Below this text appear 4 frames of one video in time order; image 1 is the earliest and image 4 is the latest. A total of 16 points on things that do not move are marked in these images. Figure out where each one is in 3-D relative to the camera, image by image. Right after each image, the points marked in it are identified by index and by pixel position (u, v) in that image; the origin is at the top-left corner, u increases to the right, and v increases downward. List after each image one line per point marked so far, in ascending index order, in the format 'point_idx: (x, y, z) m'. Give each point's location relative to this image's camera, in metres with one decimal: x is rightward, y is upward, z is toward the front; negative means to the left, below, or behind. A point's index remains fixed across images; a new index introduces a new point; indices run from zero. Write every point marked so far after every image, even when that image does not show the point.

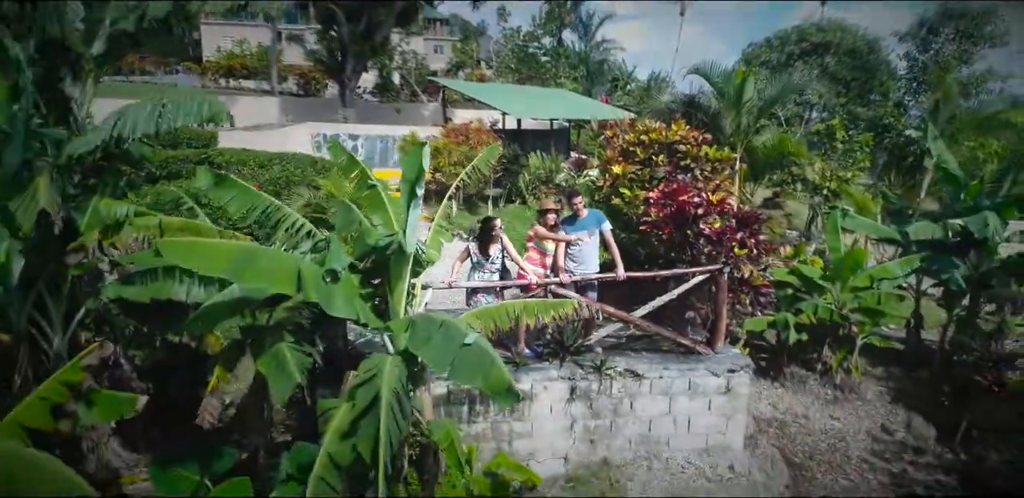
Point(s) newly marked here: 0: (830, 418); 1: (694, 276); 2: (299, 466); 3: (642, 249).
0: (+2.0, -1.0, +4.5) m
1: (+1.0, -0.2, +3.8) m
2: (-0.8, -0.8, +2.6) m
3: (+0.8, -0.1, +4.3) m
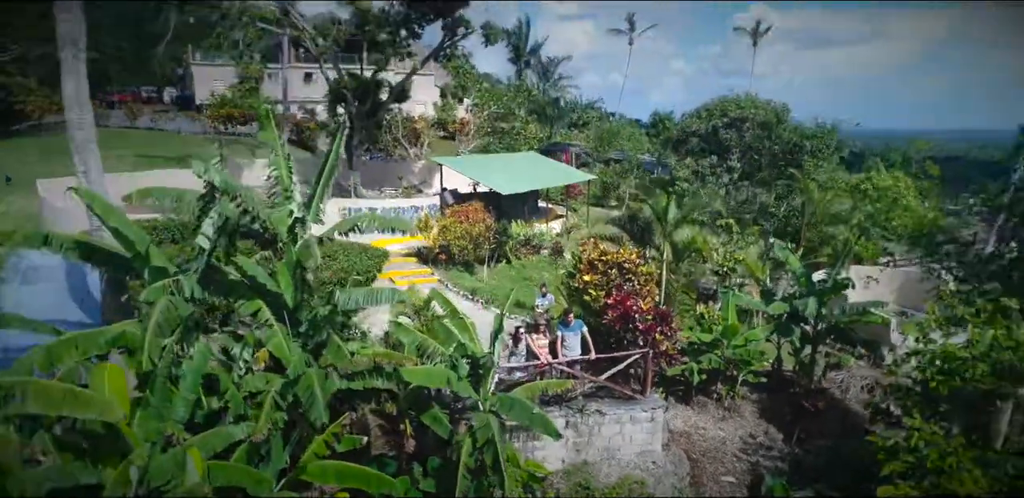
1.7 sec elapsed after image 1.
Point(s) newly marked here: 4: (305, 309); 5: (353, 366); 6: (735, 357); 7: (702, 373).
0: (+2.1, -1.8, +7.3) m
1: (+1.1, -1.0, +6.5) m
2: (-0.5, -1.6, +5.2) m
3: (+0.9, -0.8, +7.0) m
4: (-1.4, -0.5, +5.0) m
5: (-1.1, -0.9, +5.0) m
6: (+2.3, -1.1, +7.3) m
7: (+2.0, -1.3, +7.5) m
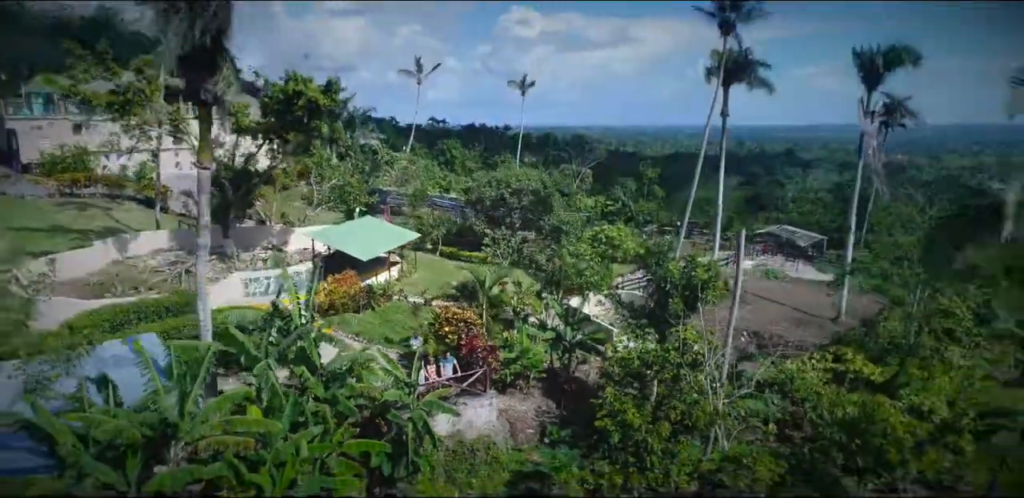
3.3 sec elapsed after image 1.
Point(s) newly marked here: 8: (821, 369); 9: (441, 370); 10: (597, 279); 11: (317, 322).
0: (+0.2, -2.8, +13.1) m
1: (-0.6, -2.1, +12.0) m
2: (-1.7, -2.8, +10.3) m
3: (-0.9, -1.9, +12.5) m
4: (-2.6, -1.7, +9.9) m
5: (-2.2, -2.1, +10.0) m
6: (+0.3, -2.1, +13.2) m
7: (0.0, -2.4, +13.3) m
8: (+6.2, -2.4, +14.4) m
9: (-1.2, -2.1, +12.2) m
10: (+1.9, -0.6, +15.6) m
11: (-3.0, -1.1, +11.0) m
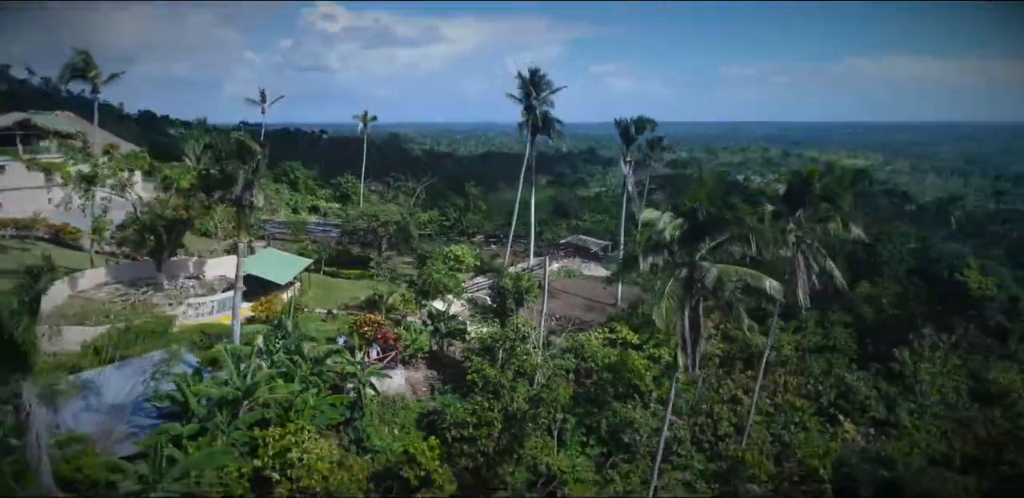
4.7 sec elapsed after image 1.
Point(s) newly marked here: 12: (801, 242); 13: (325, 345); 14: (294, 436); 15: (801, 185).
0: (-2.7, -3.5, +20.2) m
1: (-3.2, -2.8, +19.0) m
2: (-3.9, -3.5, +17.0) m
3: (-3.7, -2.7, +19.3) m
4: (-4.6, -2.5, +16.3) m
5: (-4.3, -2.9, +16.6) m
6: (-2.7, -2.8, +20.3) m
7: (-3.0, -3.0, +20.3) m
8: (+2.8, -2.8, +22.9) m
9: (-3.9, -2.8, +18.9) m
10: (-1.8, -1.3, +23.0) m
11: (-5.3, -1.9, +17.3) m
12: (+6.9, +0.2, +17.1) m
13: (-4.8, -2.5, +18.2) m
14: (-4.2, -3.6, +13.7) m
15: (+6.8, +1.5, +16.9) m
